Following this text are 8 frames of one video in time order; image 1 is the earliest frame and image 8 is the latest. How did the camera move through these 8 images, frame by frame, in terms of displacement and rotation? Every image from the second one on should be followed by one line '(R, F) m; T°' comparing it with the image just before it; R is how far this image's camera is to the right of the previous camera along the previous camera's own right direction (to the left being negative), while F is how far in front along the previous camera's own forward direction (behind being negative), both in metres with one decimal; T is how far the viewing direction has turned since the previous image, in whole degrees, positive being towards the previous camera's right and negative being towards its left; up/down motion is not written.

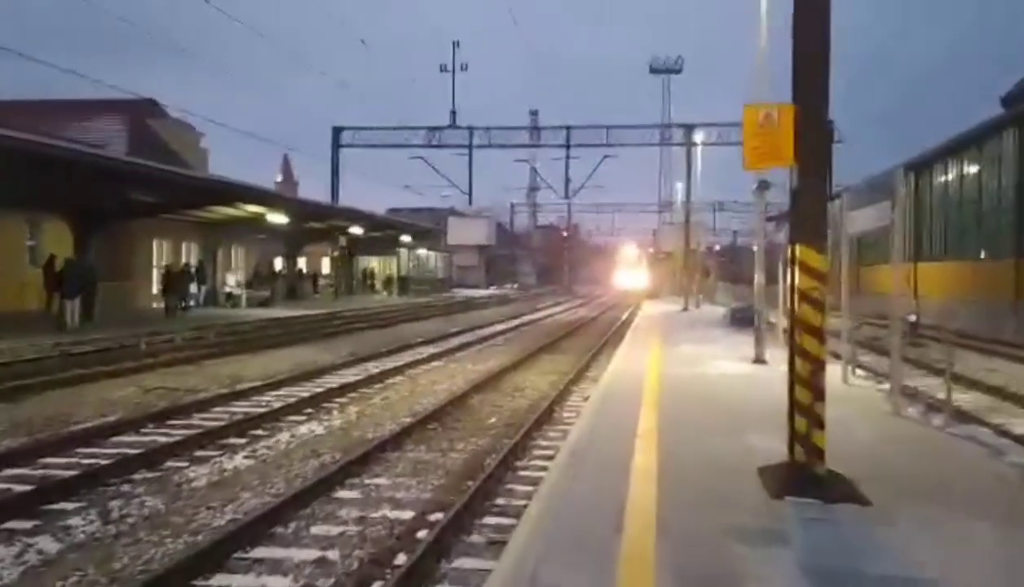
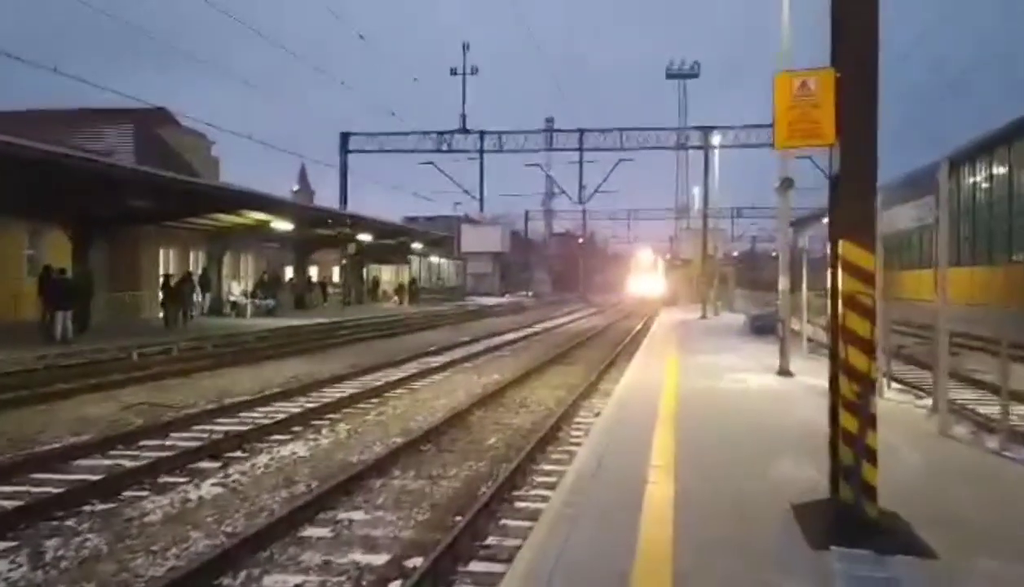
(+0.2, +1.4) m; -1°
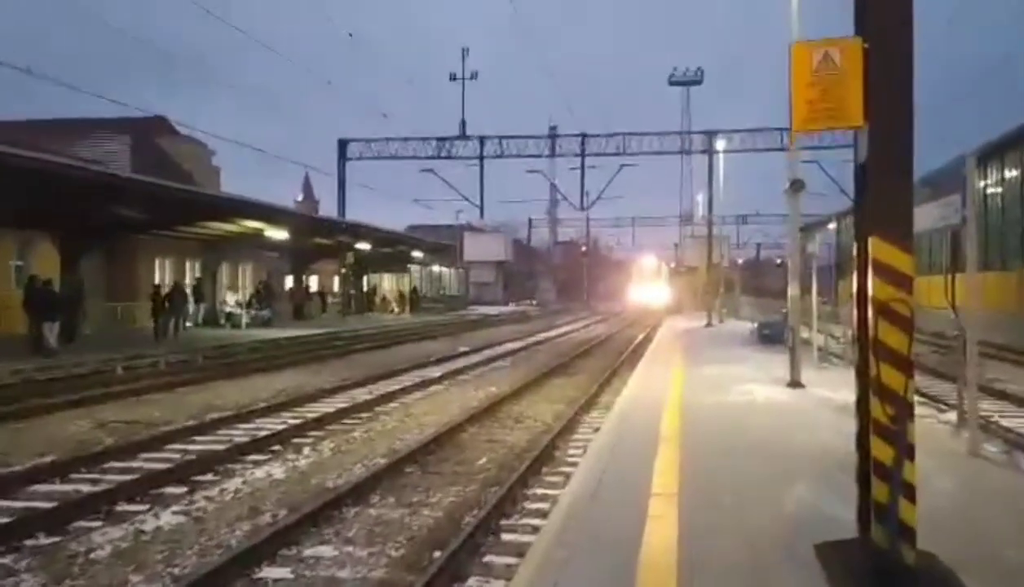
(+0.2, +1.0) m; 0°
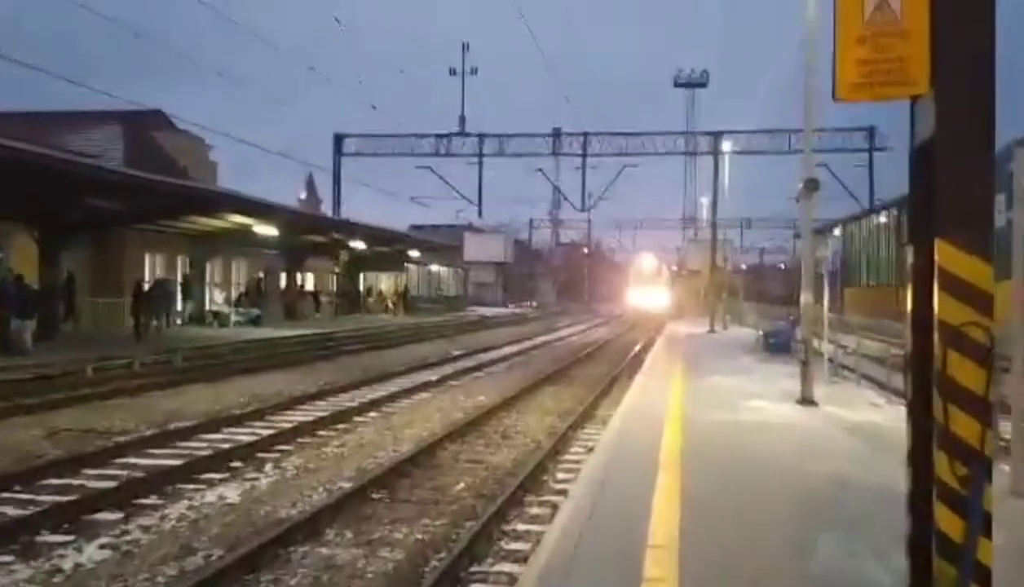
(+0.2, +1.4) m; 0°
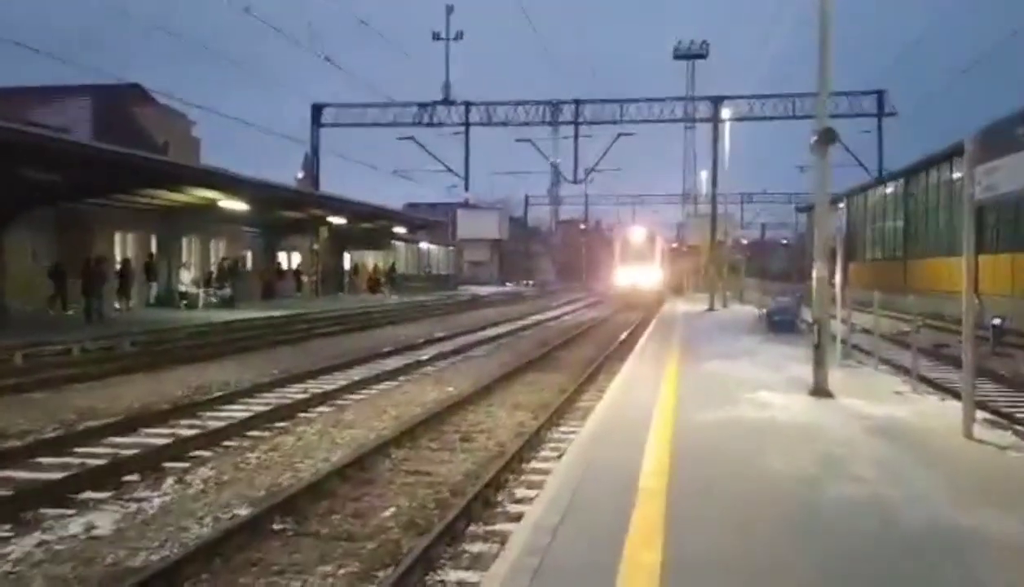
(+0.5, +2.5) m; 0°
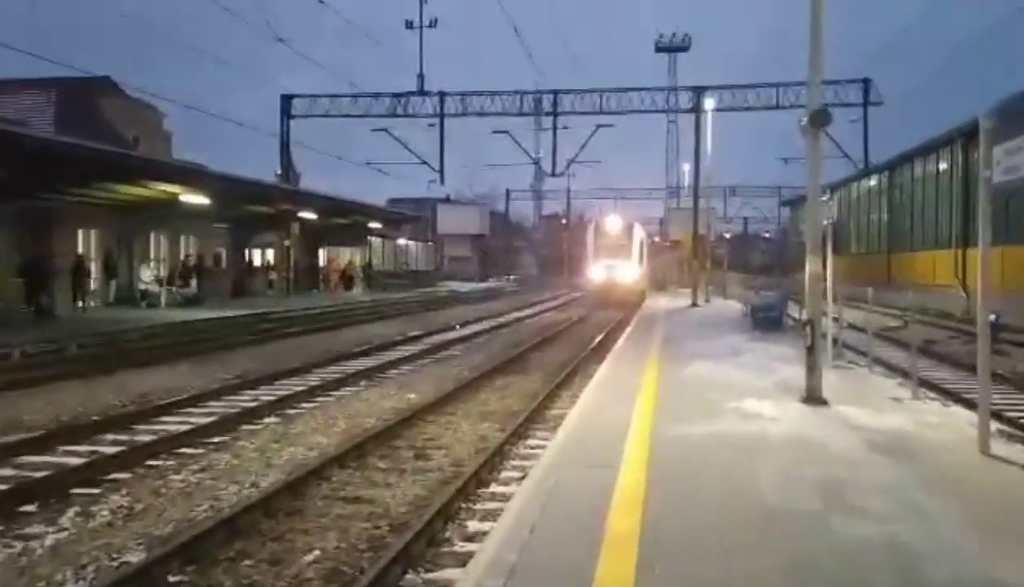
(+0.2, +1.4) m; +1°
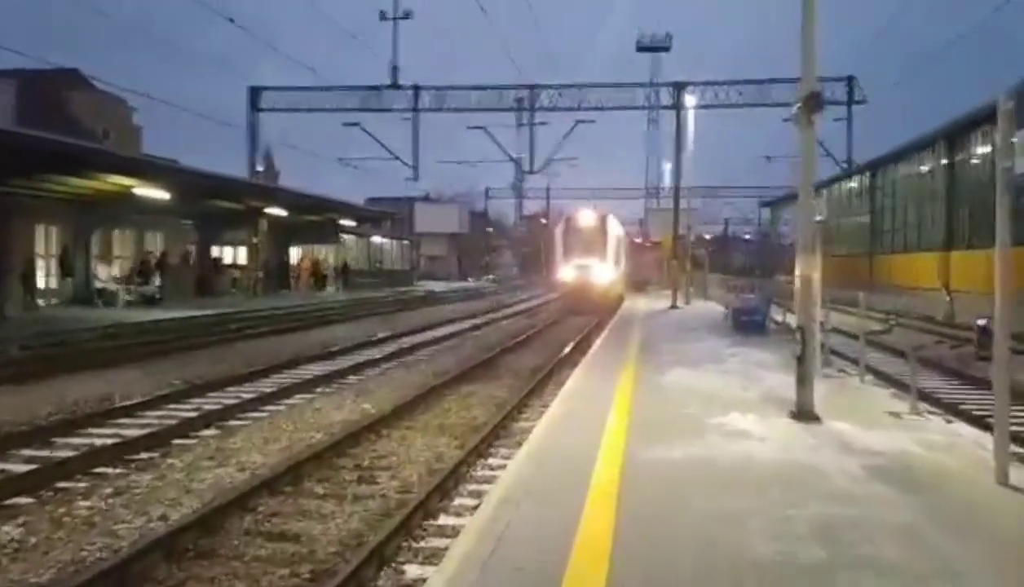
(+0.2, +1.3) m; +1°
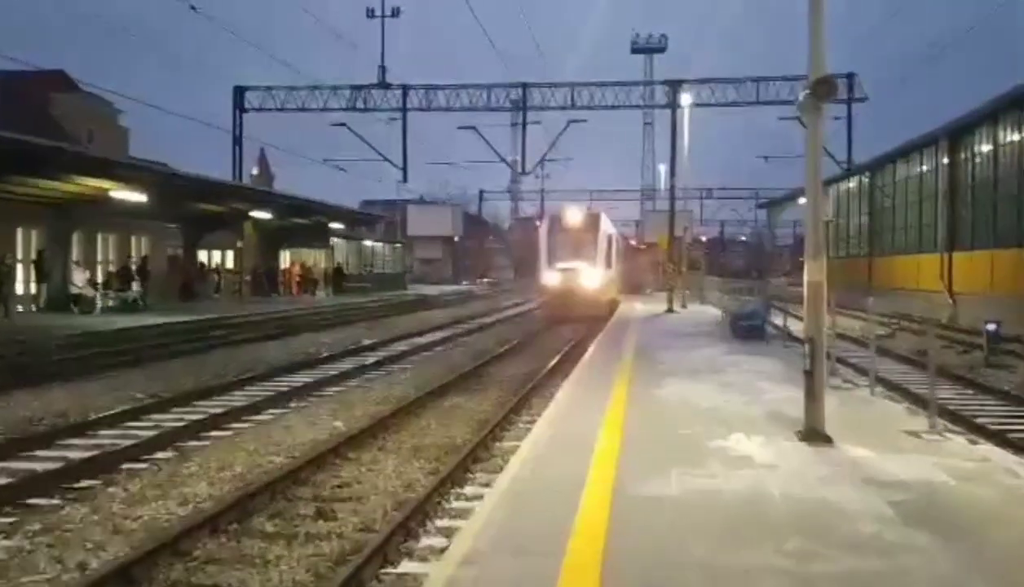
(+0.2, +1.1) m; 0°
